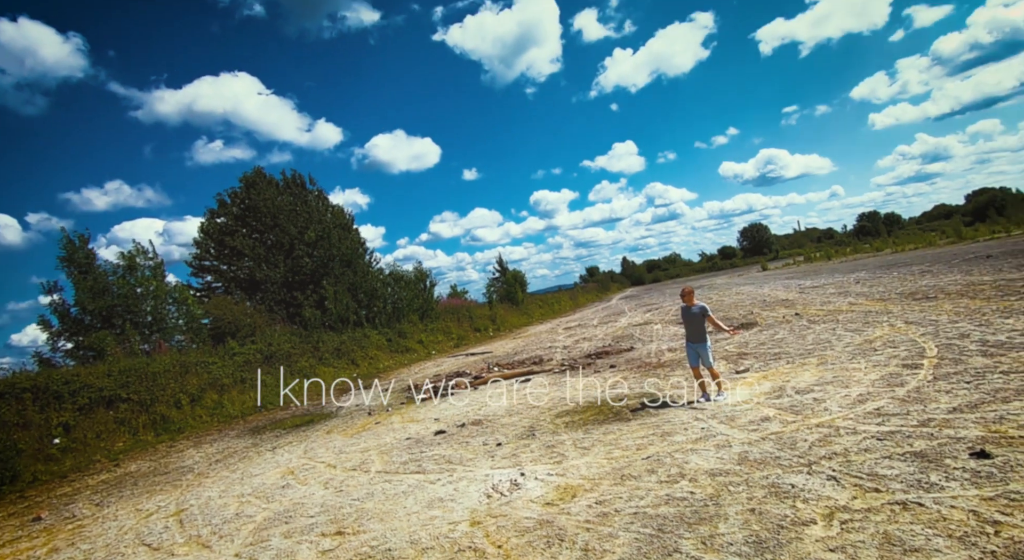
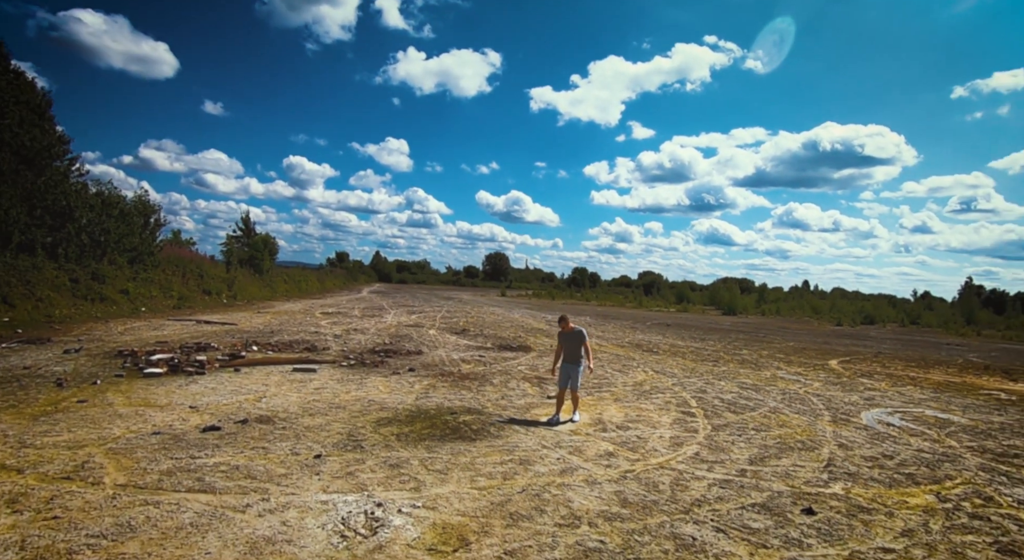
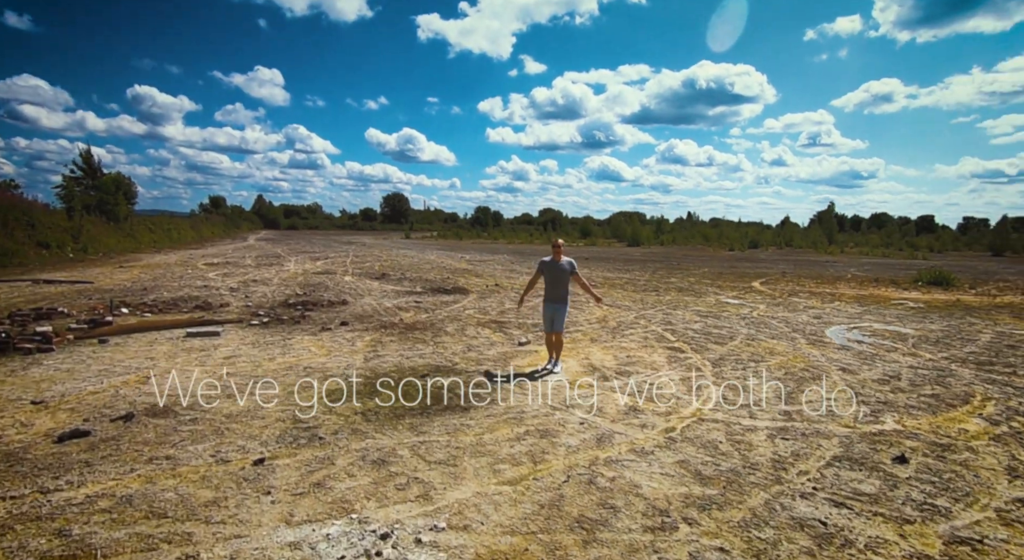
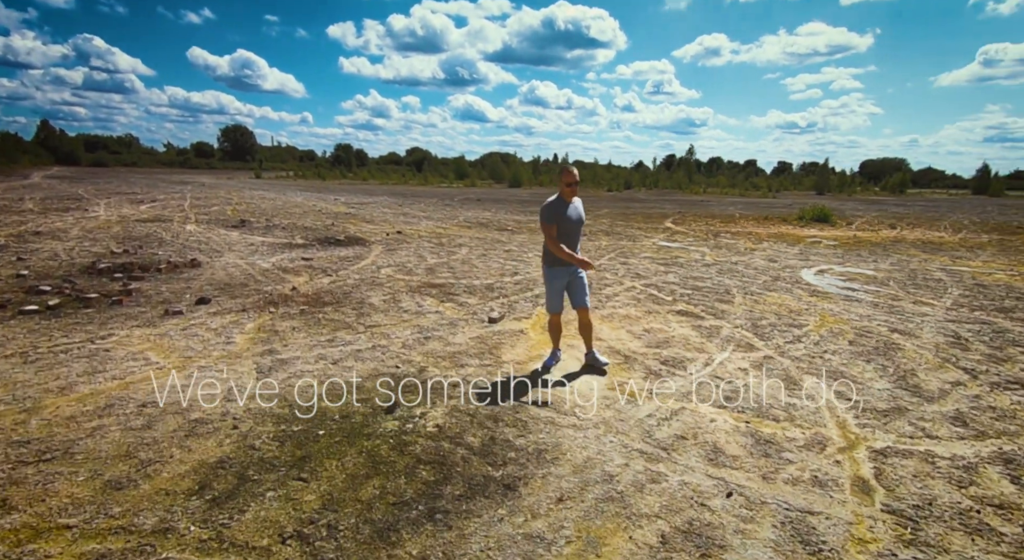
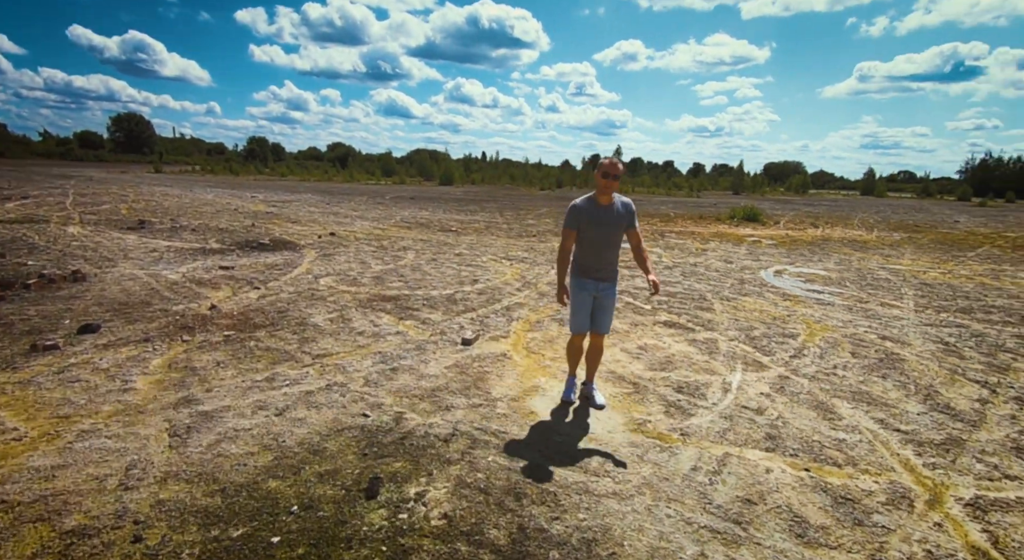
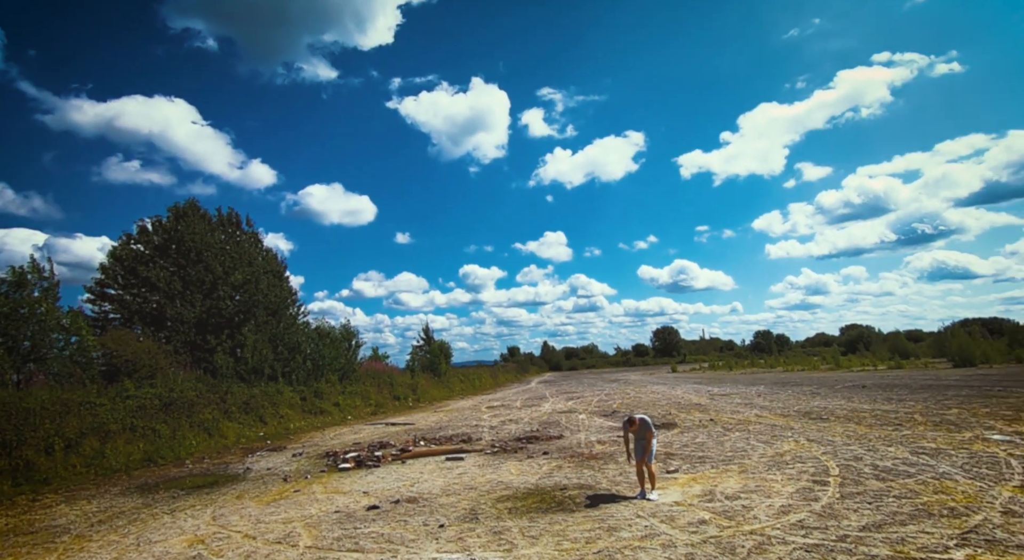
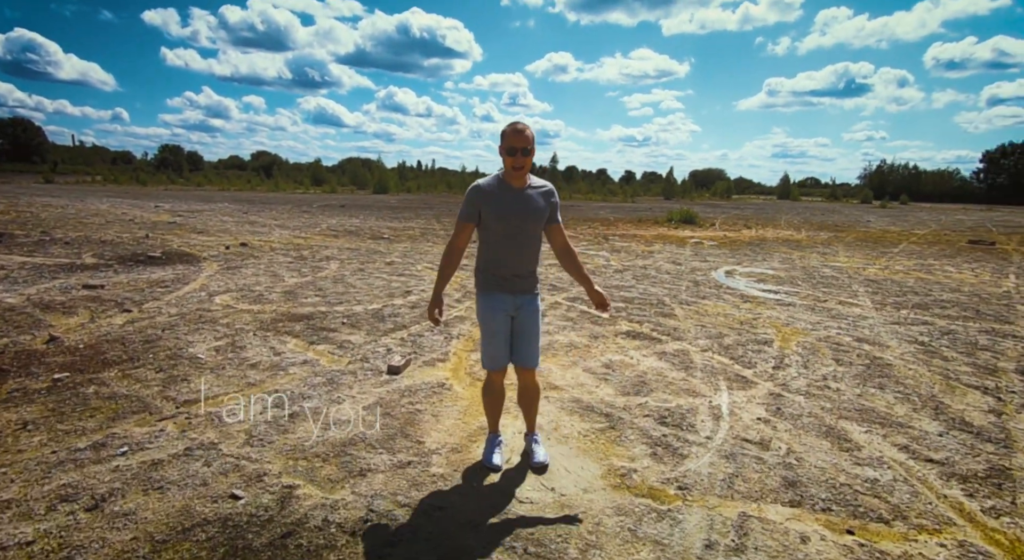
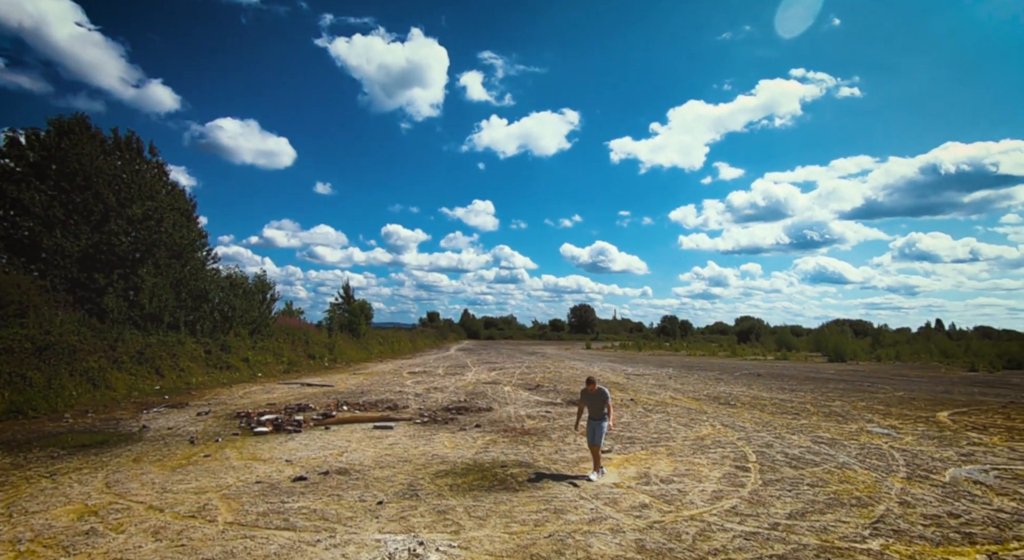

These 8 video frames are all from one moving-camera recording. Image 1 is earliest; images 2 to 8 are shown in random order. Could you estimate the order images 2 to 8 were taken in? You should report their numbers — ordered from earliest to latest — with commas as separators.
6, 8, 2, 3, 4, 5, 7
